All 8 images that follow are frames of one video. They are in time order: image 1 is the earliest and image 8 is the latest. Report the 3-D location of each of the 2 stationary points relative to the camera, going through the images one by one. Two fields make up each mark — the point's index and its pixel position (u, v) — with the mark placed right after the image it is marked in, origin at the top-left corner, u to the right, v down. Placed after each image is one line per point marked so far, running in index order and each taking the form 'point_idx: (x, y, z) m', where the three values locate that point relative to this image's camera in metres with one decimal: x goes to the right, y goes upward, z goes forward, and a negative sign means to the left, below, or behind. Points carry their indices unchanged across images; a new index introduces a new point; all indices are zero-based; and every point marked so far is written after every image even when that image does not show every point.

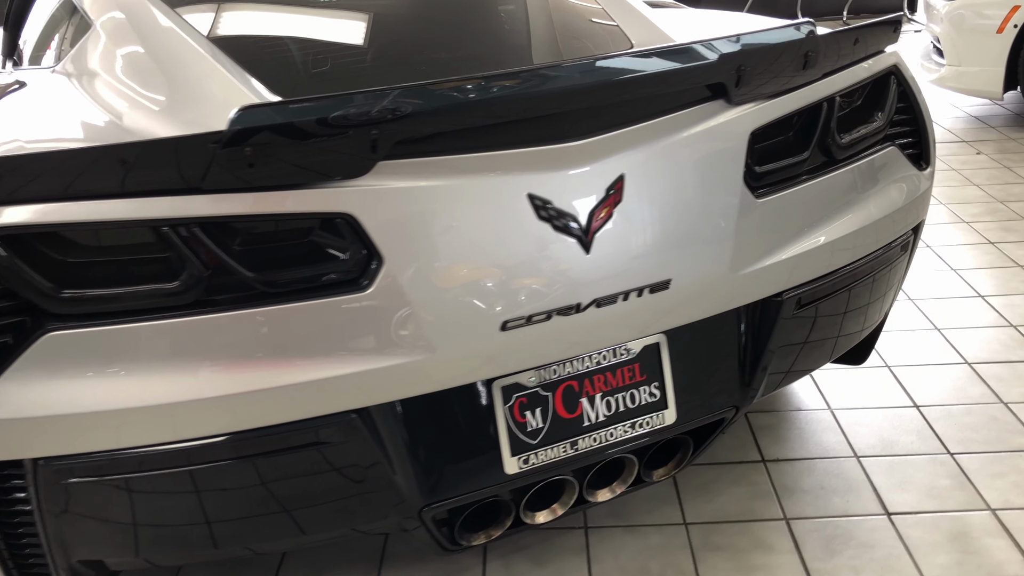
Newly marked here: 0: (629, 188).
0: (+0.1, +0.1, +1.3) m
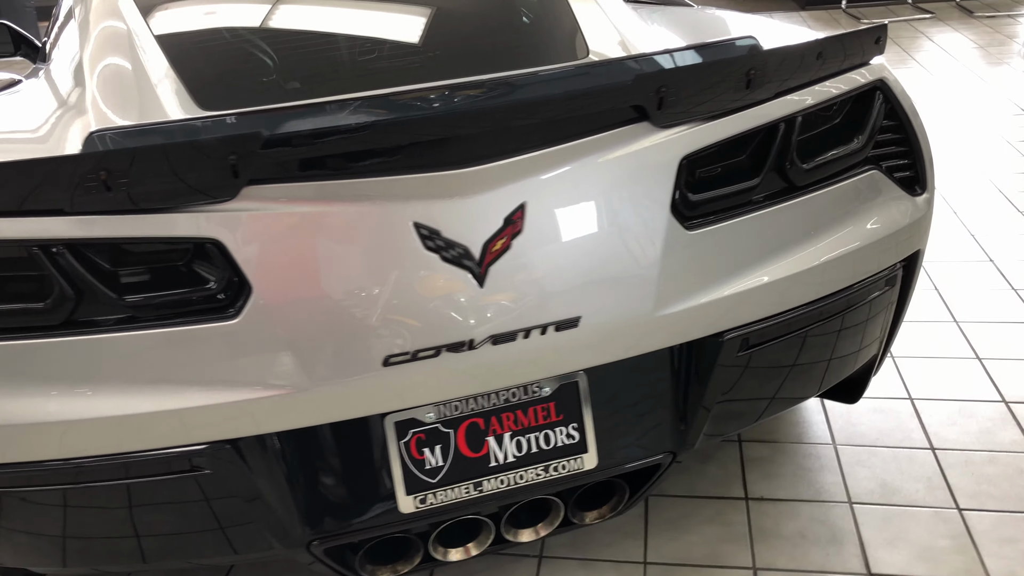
0: (0.0, +0.1, +1.2) m
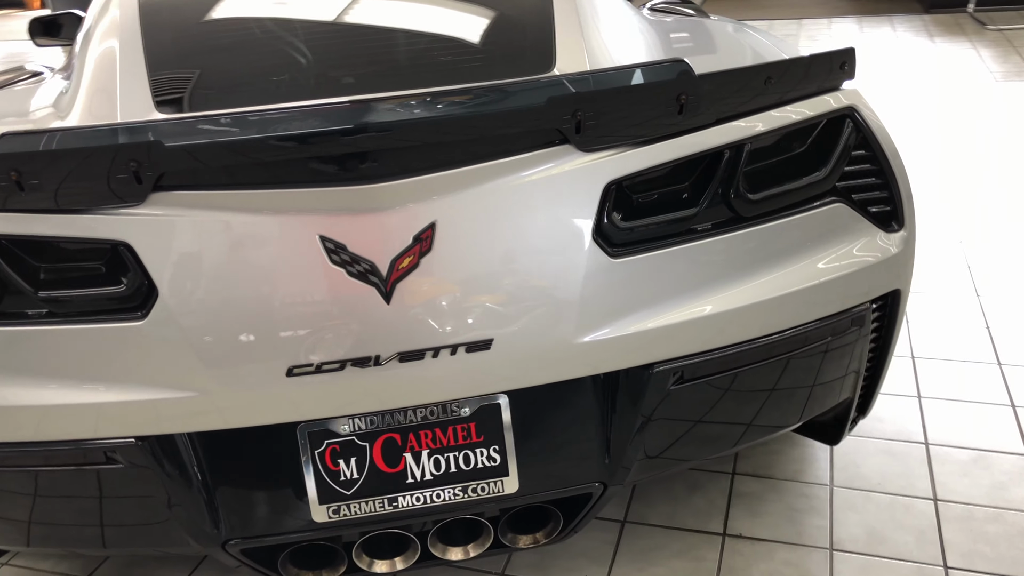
0: (-0.1, +0.1, +1.2) m
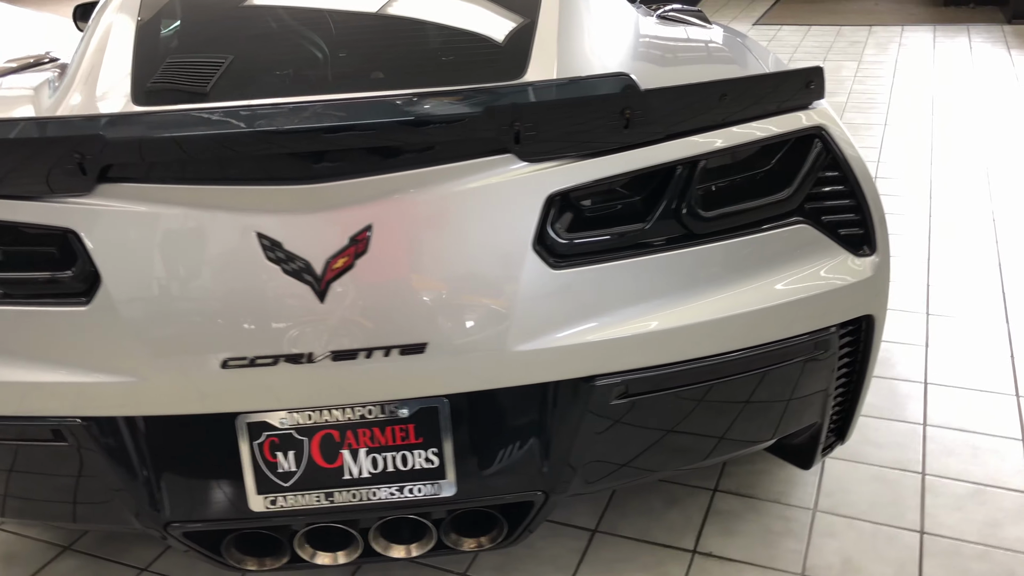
0: (-0.2, +0.1, +1.2) m
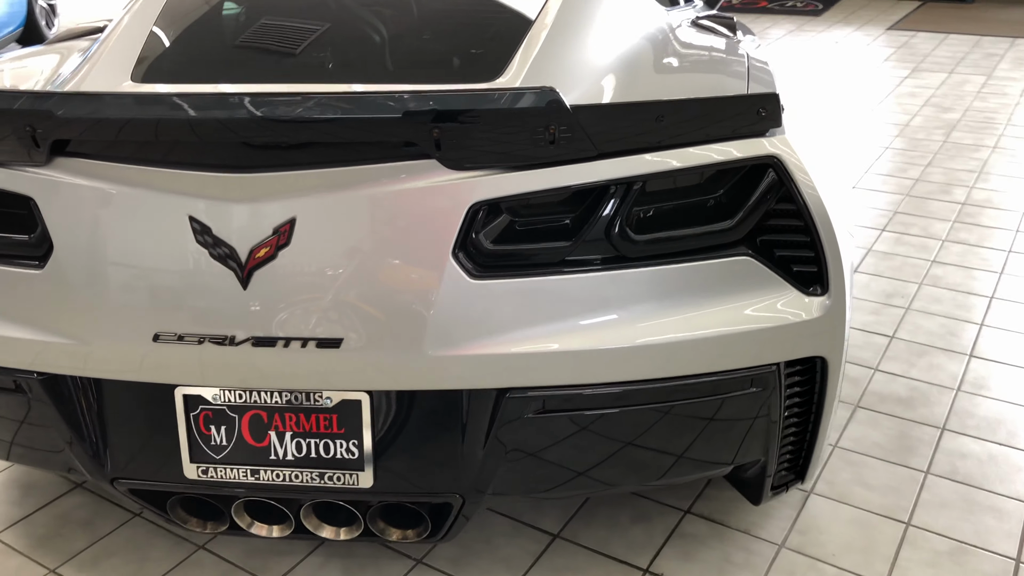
0: (-0.3, +0.1, +1.2) m
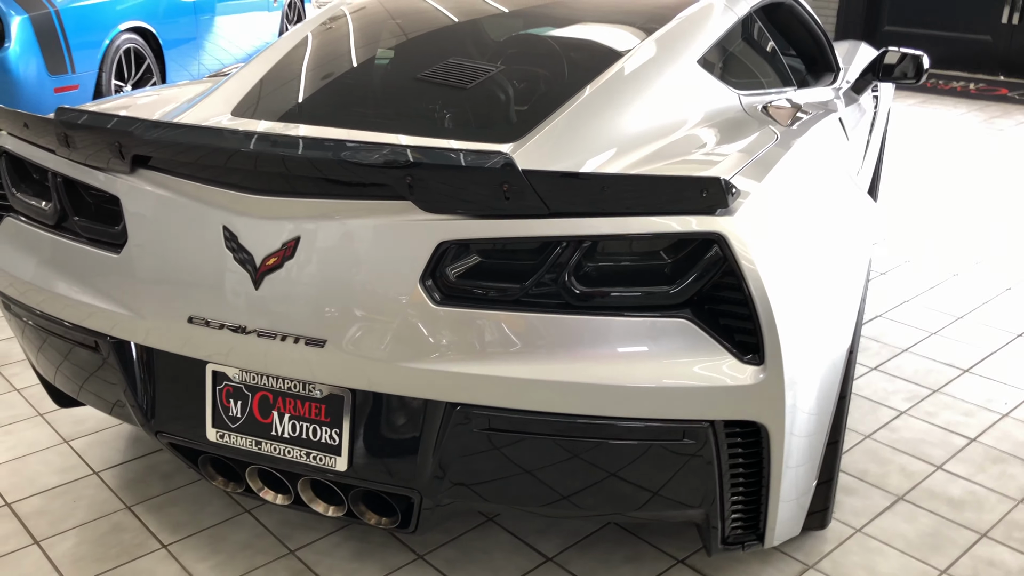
0: (-0.3, +0.1, +1.5) m
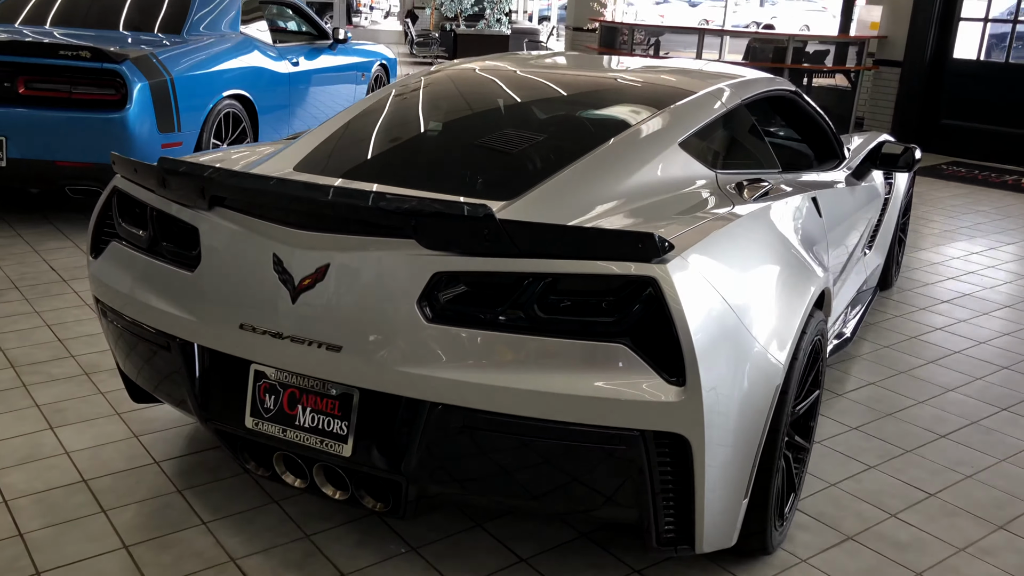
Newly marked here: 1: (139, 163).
0: (-0.4, 0.0, +1.9) m
1: (-0.9, +0.3, +2.3) m
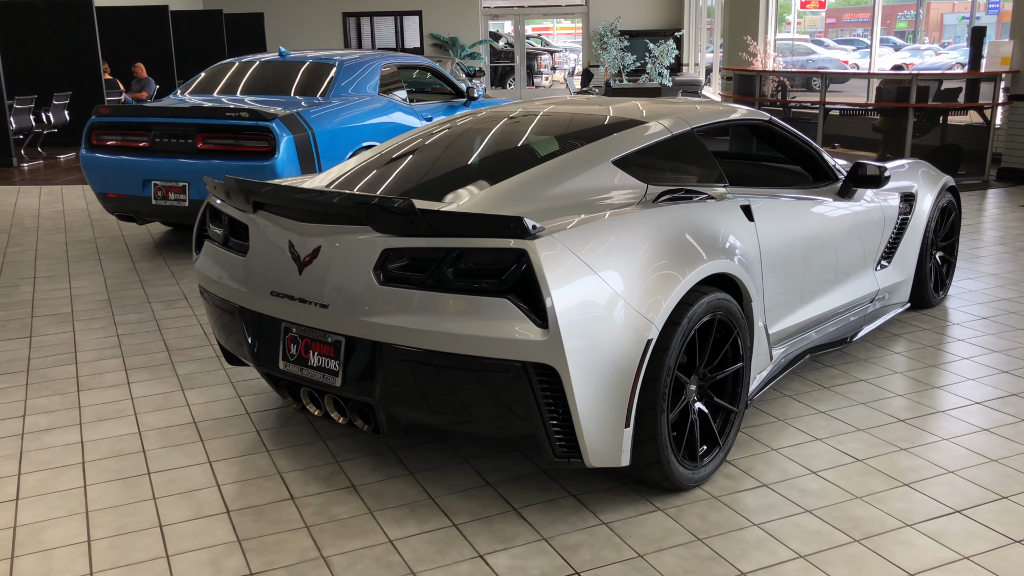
0: (-0.5, +0.1, +2.6) m
1: (-1.0, +0.3, +3.1) m
